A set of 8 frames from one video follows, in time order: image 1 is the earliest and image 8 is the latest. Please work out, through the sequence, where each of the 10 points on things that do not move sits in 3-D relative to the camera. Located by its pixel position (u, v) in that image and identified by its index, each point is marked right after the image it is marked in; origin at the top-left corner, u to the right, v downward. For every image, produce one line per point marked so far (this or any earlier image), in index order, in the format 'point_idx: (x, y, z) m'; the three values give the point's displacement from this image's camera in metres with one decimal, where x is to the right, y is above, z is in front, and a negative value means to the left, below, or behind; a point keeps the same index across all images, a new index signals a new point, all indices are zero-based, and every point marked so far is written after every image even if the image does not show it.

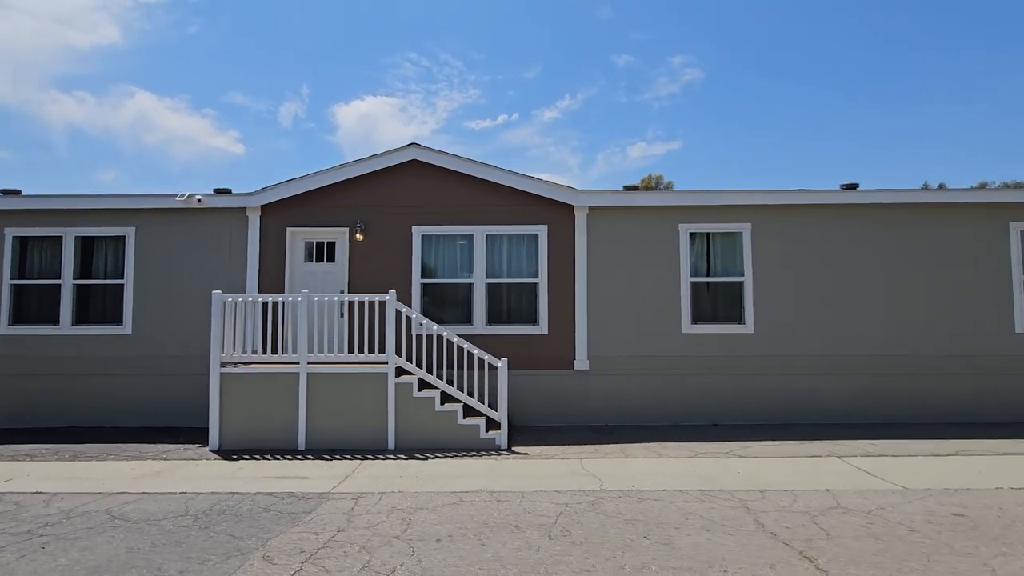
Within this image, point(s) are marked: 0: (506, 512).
0: (-0.1, -2.4, +5.5) m
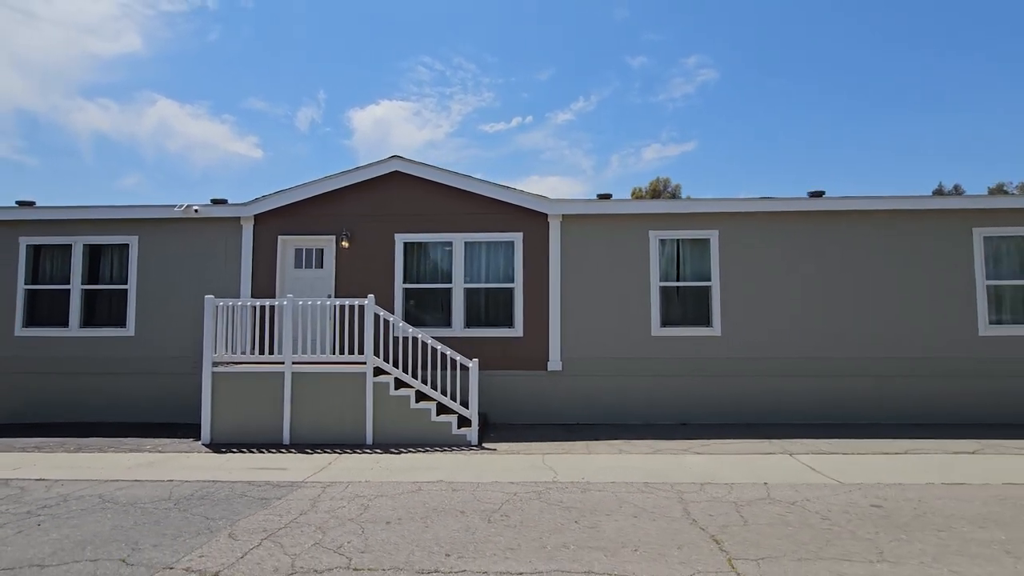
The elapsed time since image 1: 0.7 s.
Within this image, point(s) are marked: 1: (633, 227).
0: (-0.7, -2.4, +6.0) m
1: (+2.4, +1.2, +10.3) m
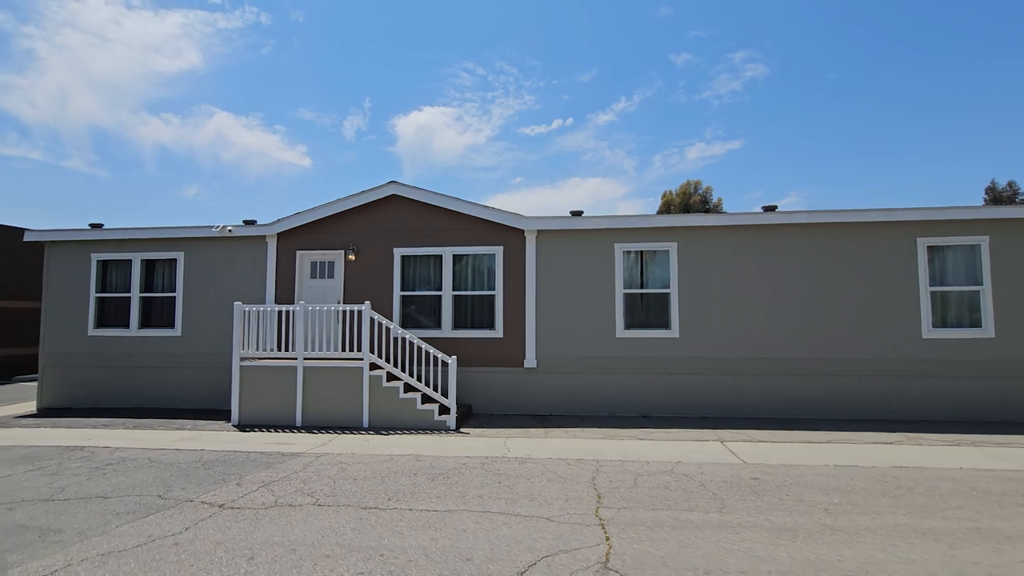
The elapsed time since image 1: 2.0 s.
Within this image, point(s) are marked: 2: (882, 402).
0: (-1.4, -2.6, +7.5) m
1: (+2.0, +1.1, +11.6) m
2: (+7.9, -2.4, +10.7) m
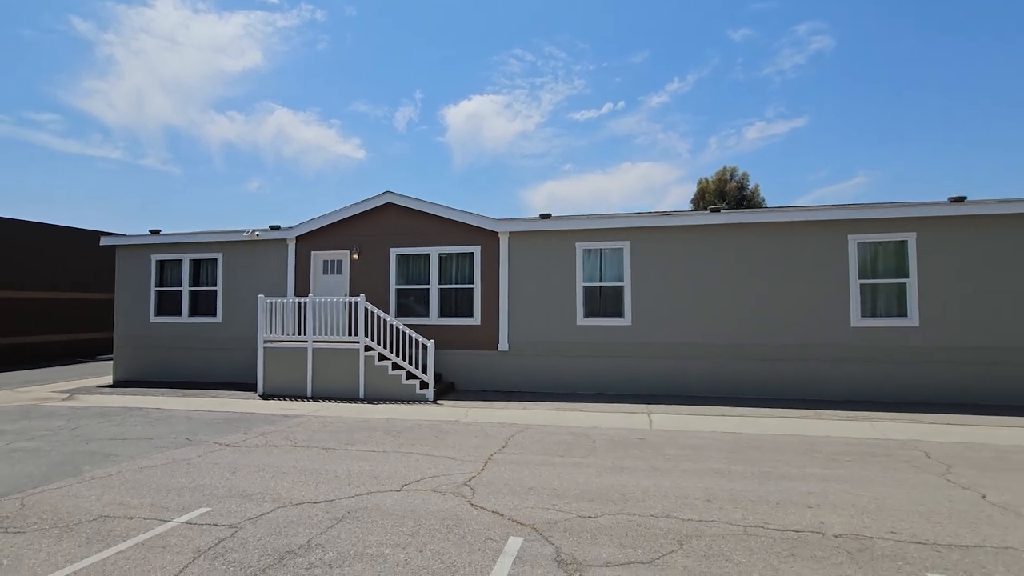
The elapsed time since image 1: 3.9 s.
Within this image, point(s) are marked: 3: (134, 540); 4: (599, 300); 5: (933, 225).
0: (-2.4, -2.5, +9.5) m
1: (+1.3, +1.2, +13.2) m
2: (+7.1, -2.2, +11.8) m
3: (-3.3, -2.2, +4.5) m
4: (+2.2, -0.3, +13.1) m
5: (+9.4, +1.4, +11.6) m
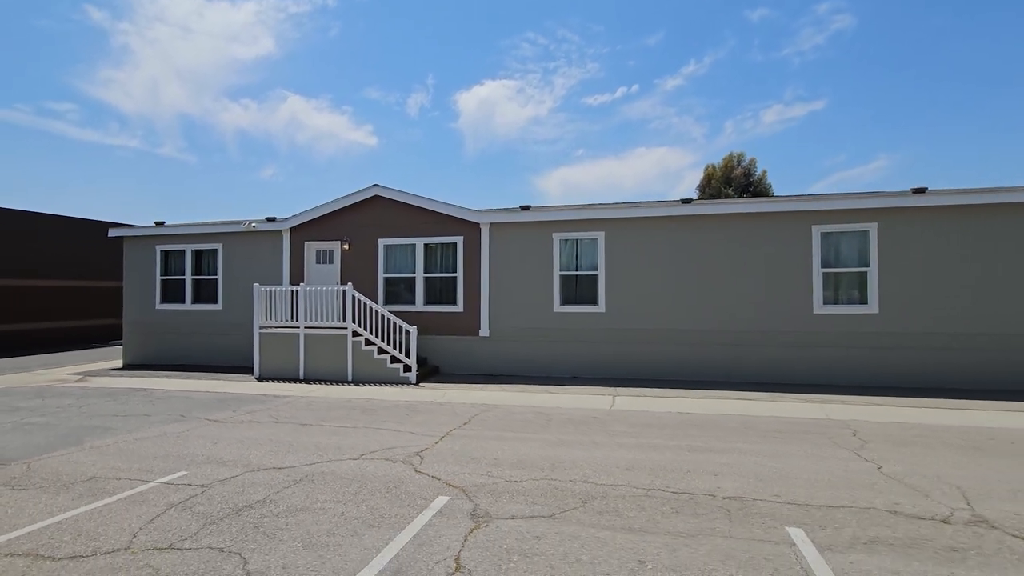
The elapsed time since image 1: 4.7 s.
0: (-3.0, -2.3, +10.3) m
1: (+0.8, +1.5, +13.8) m
2: (+6.5, -1.9, +12.4) m
3: (-4.1, -2.1, +5.3) m
4: (+1.7, 0.0, +13.7) m
5: (+8.8, +1.7, +11.9) m
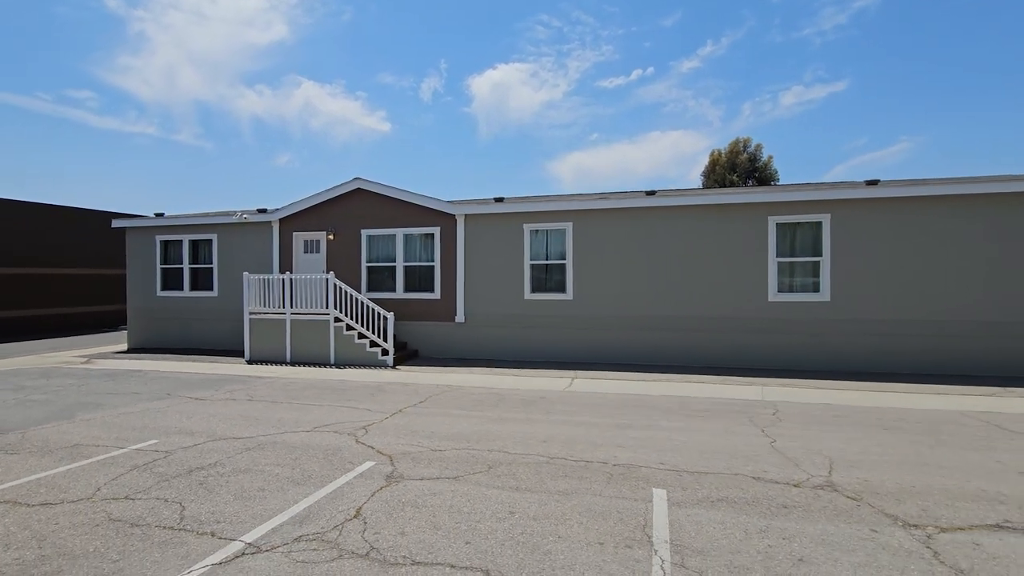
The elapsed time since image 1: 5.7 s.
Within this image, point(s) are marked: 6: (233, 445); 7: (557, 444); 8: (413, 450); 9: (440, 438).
0: (-3.9, -2.1, +11.1) m
1: (0.0, +1.9, +14.4) m
2: (+5.8, -1.7, +12.9) m
3: (-5.0, -2.0, +6.2) m
4: (+0.9, +0.3, +14.3) m
5: (+8.0, +1.9, +12.4) m
6: (-3.6, -2.0, +6.7) m
7: (+0.6, -2.0, +6.7) m
8: (-1.2, -2.0, +6.4) m
9: (-1.0, -2.0, +7.0) m
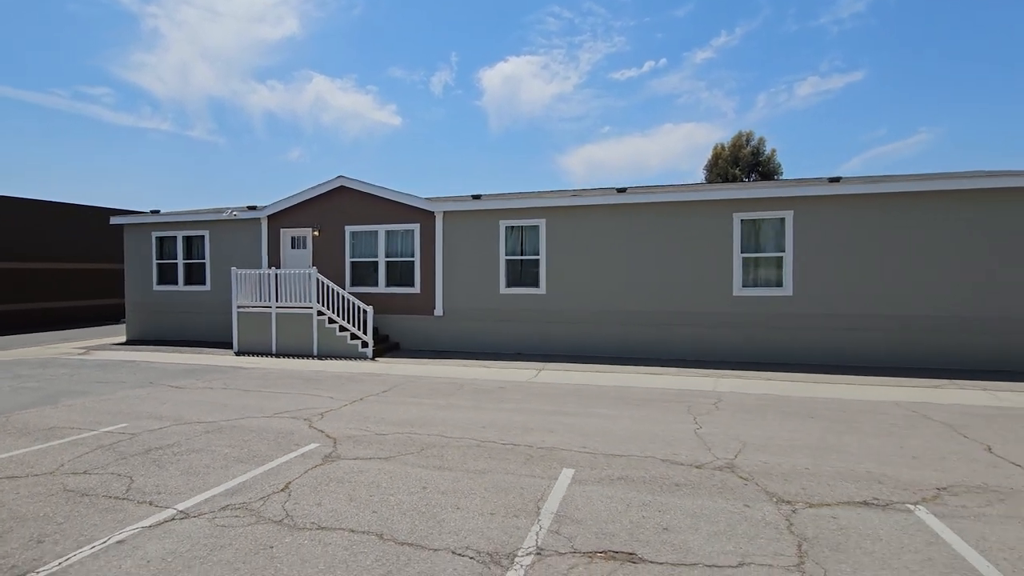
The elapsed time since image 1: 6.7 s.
0: (-4.6, -2.0, +11.7) m
1: (-0.6, +2.0, +14.9) m
2: (+5.1, -1.5, +13.3) m
3: (-5.9, -2.0, +6.8) m
4: (+0.2, +0.5, +14.7) m
5: (+7.3, +2.1, +12.6) m
6: (-4.4, -2.0, +7.2) m
7: (-0.2, -2.0, +7.2) m
8: (-2.1, -2.0, +6.9) m
9: (-1.8, -2.0, +7.5) m
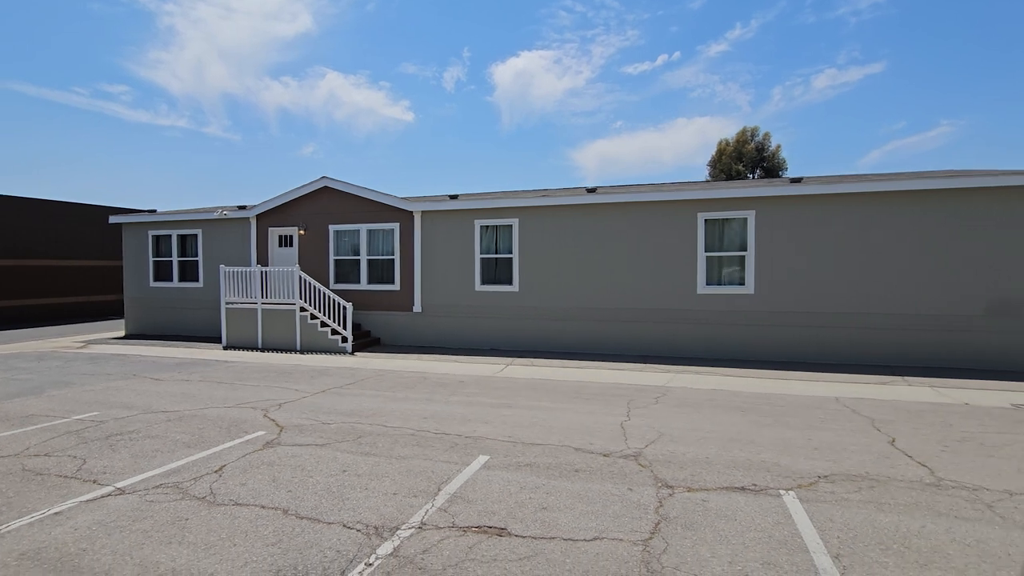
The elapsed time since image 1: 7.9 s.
0: (-5.4, -1.9, +12.3) m
1: (-1.4, +2.1, +15.3) m
2: (+4.3, -1.5, +13.7) m
3: (-6.8, -2.0, +7.4) m
4: (-0.5, +0.5, +15.2) m
5: (+6.5, +2.1, +12.9) m
6: (-5.3, -1.9, +7.8) m
7: (-1.2, -2.0, +7.6) m
8: (-3.0, -2.0, +7.5) m
9: (-2.7, -1.9, +8.0) m
